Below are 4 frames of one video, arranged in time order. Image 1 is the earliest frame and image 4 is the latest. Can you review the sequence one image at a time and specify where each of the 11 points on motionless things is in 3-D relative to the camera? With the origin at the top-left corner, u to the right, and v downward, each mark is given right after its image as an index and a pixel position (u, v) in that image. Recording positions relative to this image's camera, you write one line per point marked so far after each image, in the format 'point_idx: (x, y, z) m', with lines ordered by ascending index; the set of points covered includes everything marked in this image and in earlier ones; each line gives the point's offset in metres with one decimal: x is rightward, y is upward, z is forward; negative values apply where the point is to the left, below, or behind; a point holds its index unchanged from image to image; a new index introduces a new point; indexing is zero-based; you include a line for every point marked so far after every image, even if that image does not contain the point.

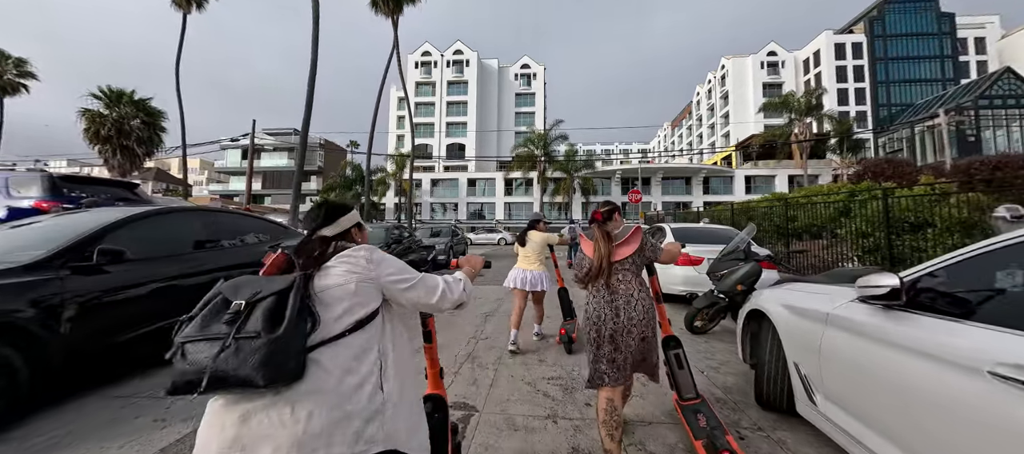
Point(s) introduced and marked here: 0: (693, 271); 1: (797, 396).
0: (+3.2, -0.8, +5.5) m
1: (+2.1, -1.2, +2.3) m
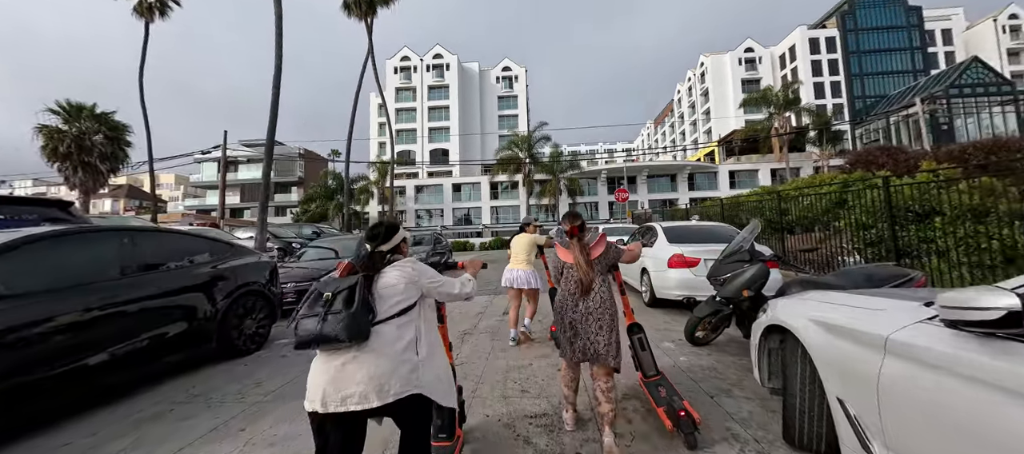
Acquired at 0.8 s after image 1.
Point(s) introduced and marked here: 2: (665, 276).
0: (+2.9, -0.7, +5.1) m
1: (+1.9, -1.2, +1.8) m
2: (+2.6, -0.8, +5.3) m
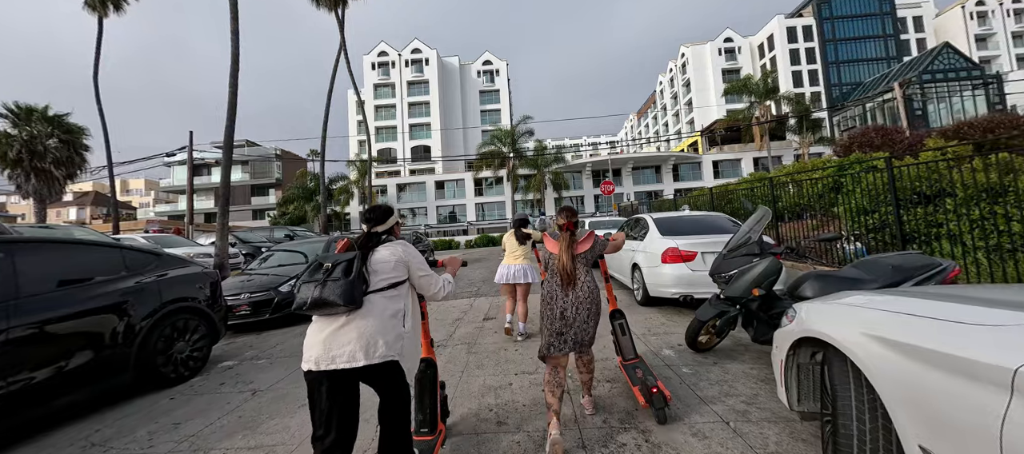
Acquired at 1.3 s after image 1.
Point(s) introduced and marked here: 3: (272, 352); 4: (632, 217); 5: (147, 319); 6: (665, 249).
0: (+2.6, -0.6, +4.6) m
1: (+1.7, -1.2, +1.3) m
2: (+2.3, -0.7, +4.9) m
3: (-3.3, -1.7, +4.4) m
4: (+2.7, +0.2, +7.1) m
5: (-3.8, -1.0, +3.3) m
6: (+2.3, -0.3, +4.8) m
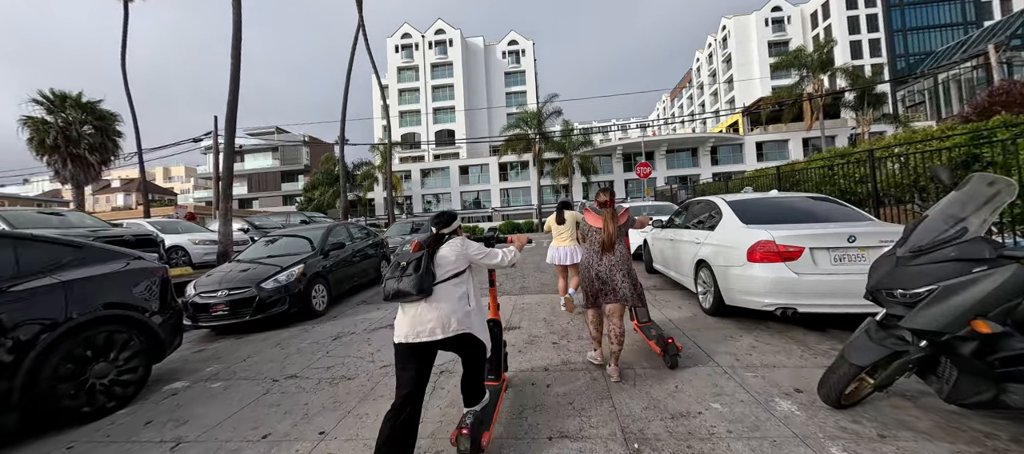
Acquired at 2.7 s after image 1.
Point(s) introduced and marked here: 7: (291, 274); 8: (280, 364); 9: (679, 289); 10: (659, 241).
0: (+2.9, -0.5, +3.3) m
1: (+1.8, -1.1, +0.1) m
2: (+2.6, -0.5, +3.6) m
3: (-3.0, -1.5, +3.5) m
4: (+3.2, +0.5, +5.7) m
5: (-3.6, -0.8, +2.4) m
6: (+2.7, -0.2, +3.5) m
7: (-3.6, -0.7, +5.0) m
8: (-2.6, -1.5, +3.5) m
9: (+2.9, -1.1, +5.5) m
10: (+2.8, -0.3, +6.0) m
